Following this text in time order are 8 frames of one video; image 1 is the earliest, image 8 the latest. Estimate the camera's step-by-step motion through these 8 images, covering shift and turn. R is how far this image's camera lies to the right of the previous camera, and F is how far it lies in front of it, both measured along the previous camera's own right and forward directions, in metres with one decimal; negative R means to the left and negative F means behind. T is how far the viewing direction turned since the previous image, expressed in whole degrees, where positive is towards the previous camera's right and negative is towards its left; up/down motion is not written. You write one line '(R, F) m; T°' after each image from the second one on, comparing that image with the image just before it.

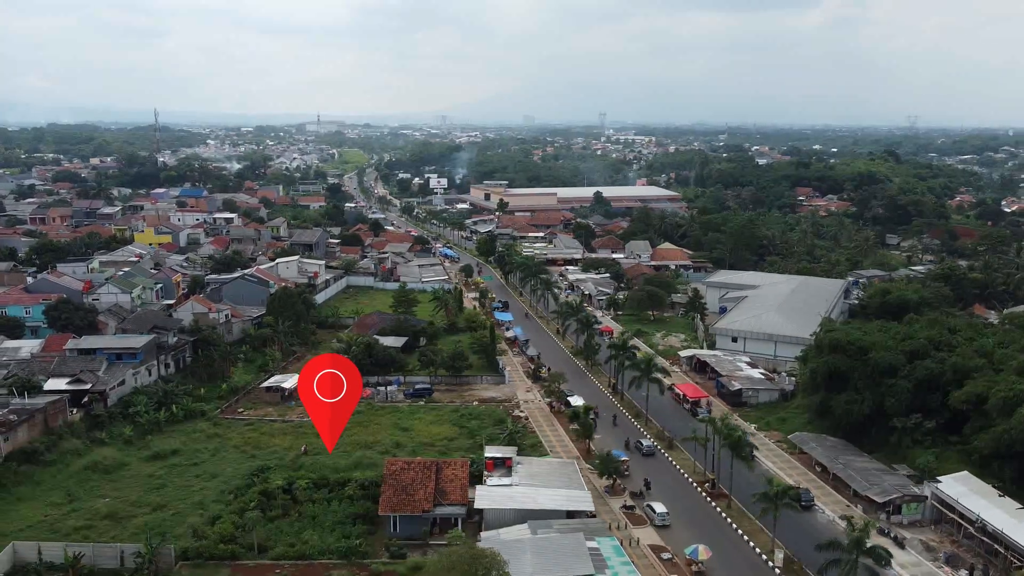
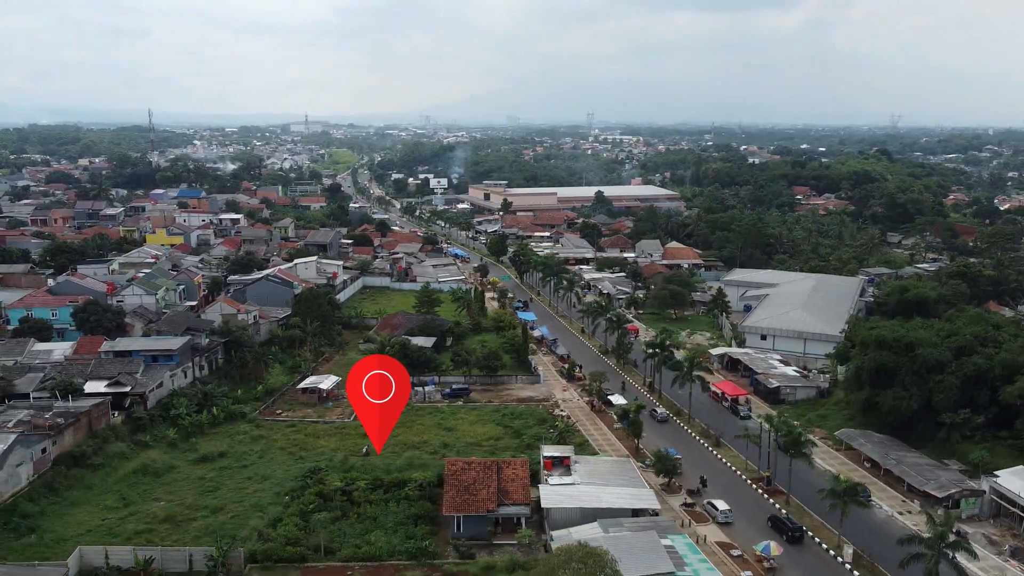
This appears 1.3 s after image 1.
(-1.5, 0.0) m; +1°
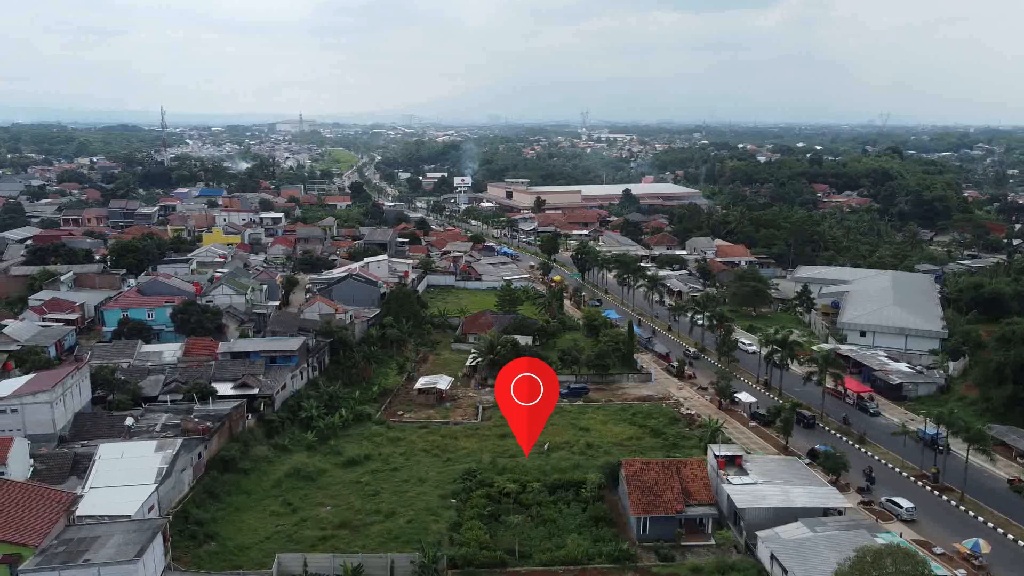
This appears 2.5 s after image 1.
(-3.7, +0.4) m; +2°
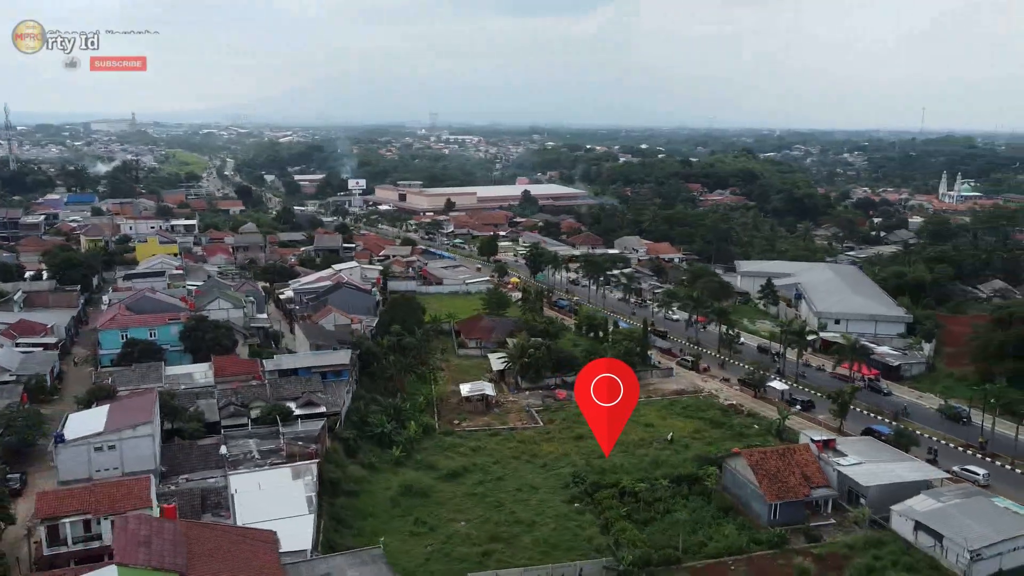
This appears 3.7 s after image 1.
(-5.6, +0.5) m; +12°
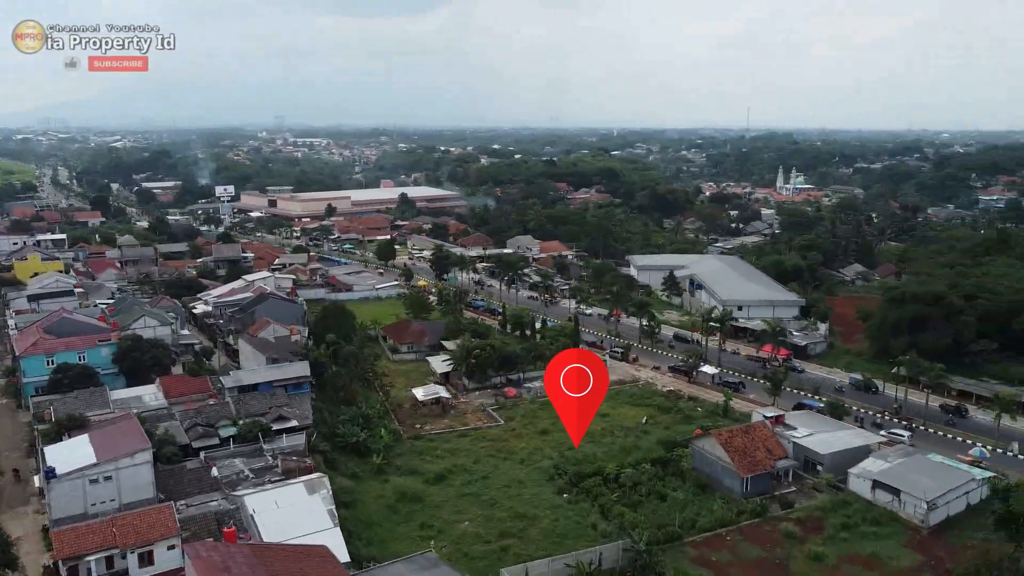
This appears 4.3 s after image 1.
(-2.8, -0.2) m; +11°
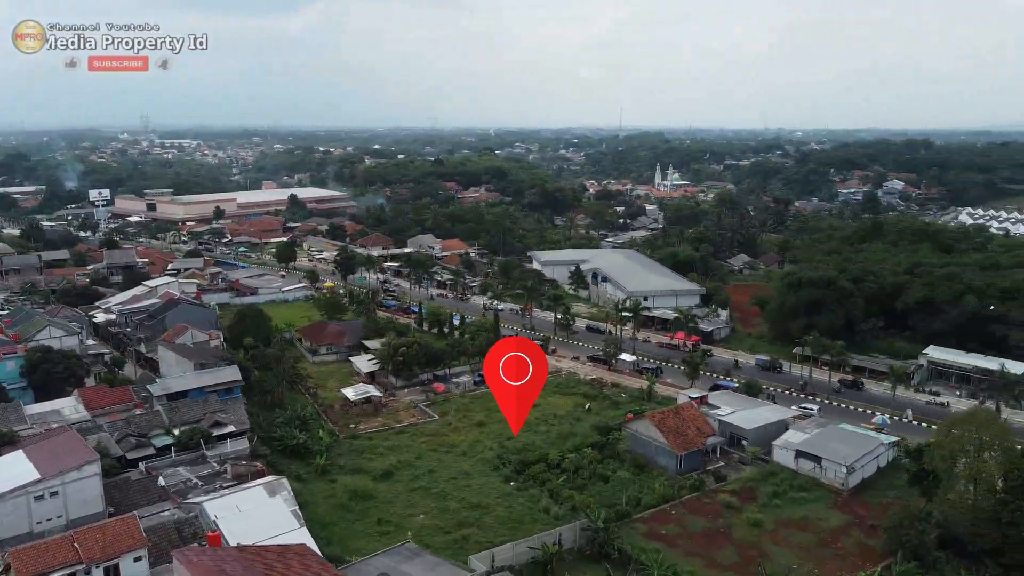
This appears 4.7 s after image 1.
(-1.3, -0.2) m; +8°
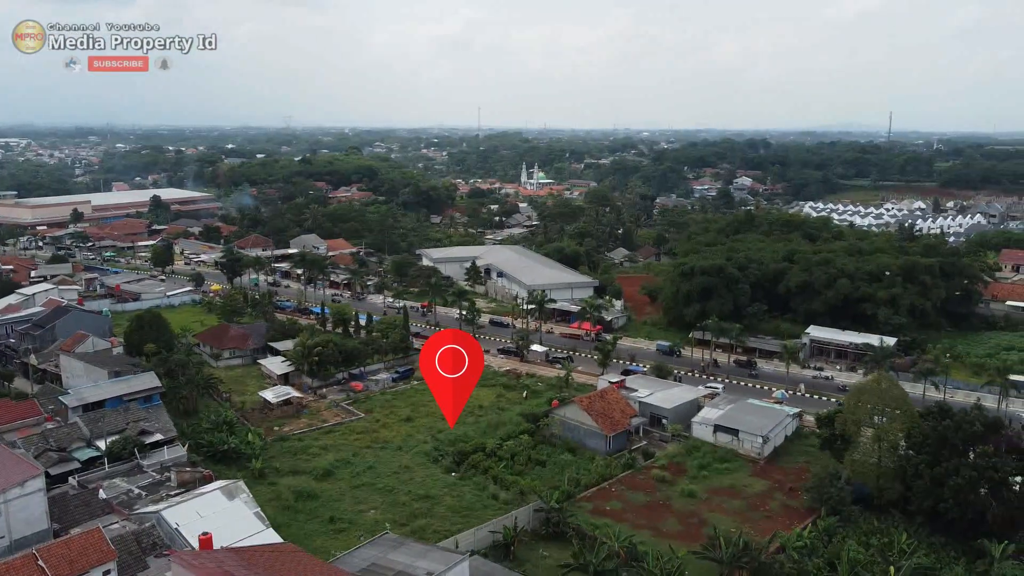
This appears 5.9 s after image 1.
(-1.7, -0.3) m; +10°
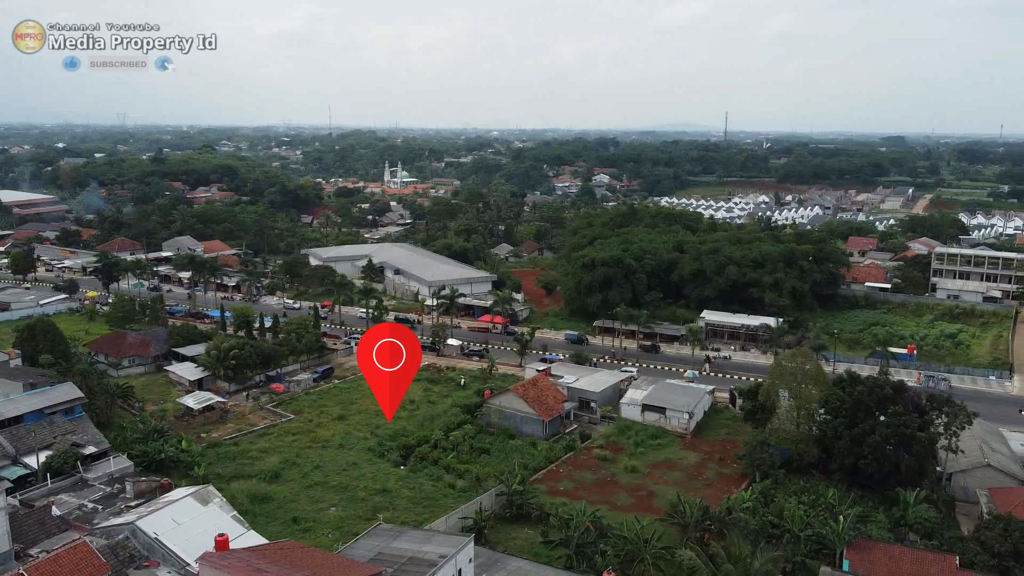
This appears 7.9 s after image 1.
(-2.0, -0.3) m; +10°
